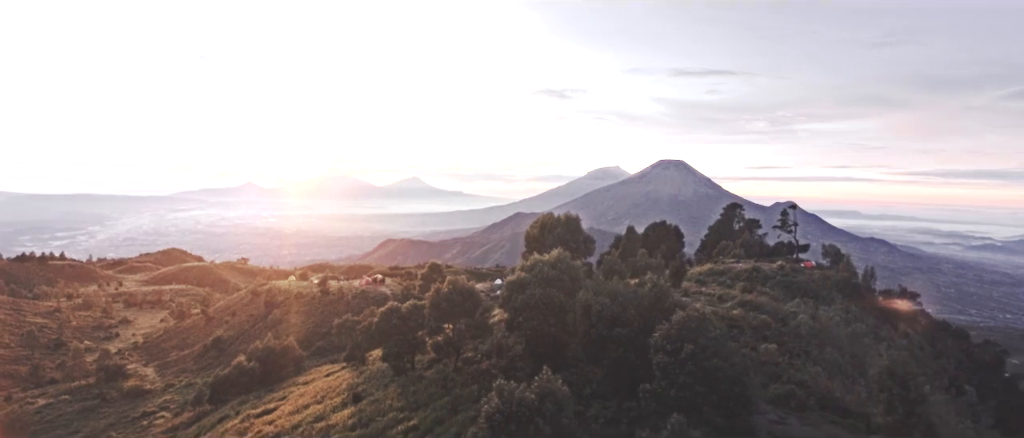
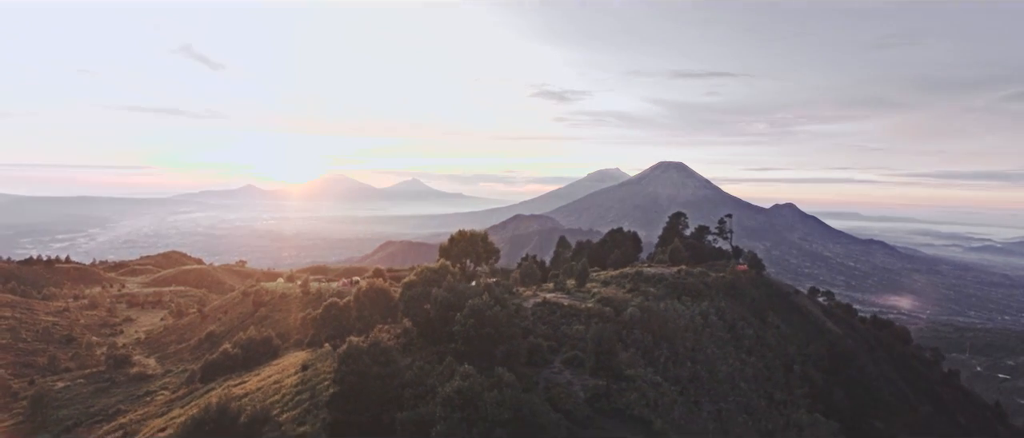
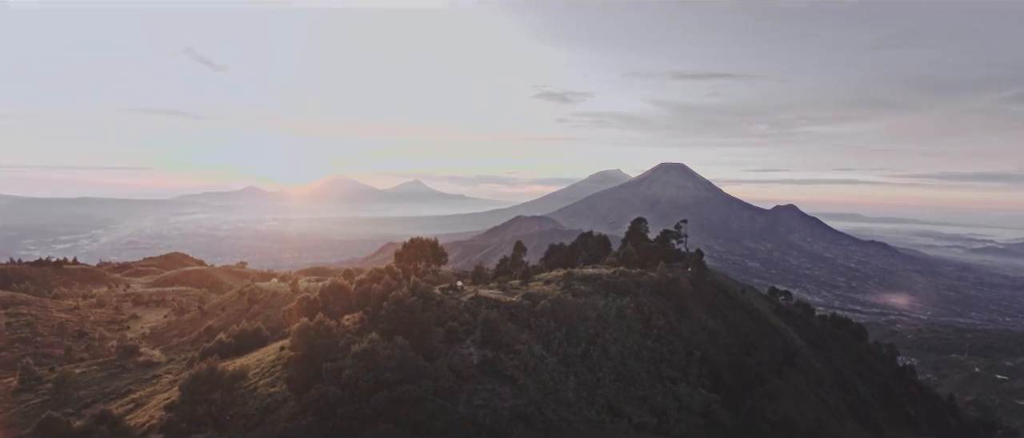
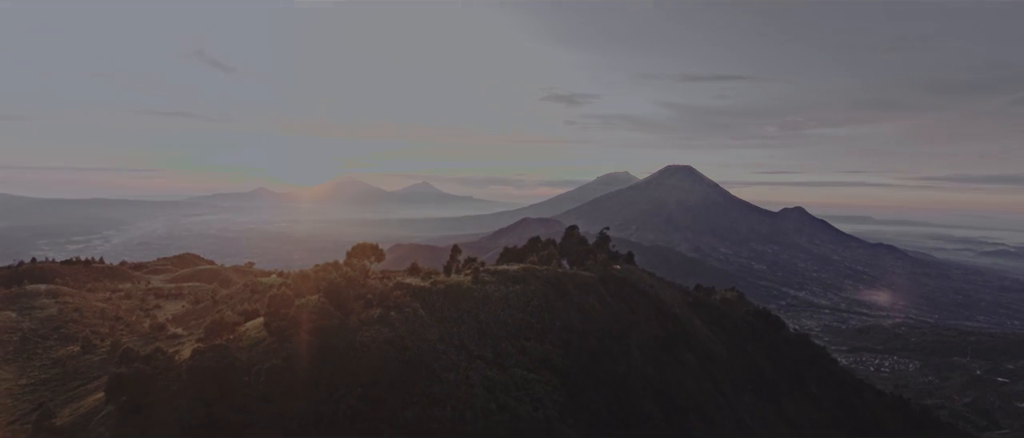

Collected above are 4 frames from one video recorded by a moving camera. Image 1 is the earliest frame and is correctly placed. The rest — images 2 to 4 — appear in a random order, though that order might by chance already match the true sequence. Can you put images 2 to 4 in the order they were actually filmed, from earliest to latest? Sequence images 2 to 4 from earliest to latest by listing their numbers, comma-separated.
2, 3, 4
